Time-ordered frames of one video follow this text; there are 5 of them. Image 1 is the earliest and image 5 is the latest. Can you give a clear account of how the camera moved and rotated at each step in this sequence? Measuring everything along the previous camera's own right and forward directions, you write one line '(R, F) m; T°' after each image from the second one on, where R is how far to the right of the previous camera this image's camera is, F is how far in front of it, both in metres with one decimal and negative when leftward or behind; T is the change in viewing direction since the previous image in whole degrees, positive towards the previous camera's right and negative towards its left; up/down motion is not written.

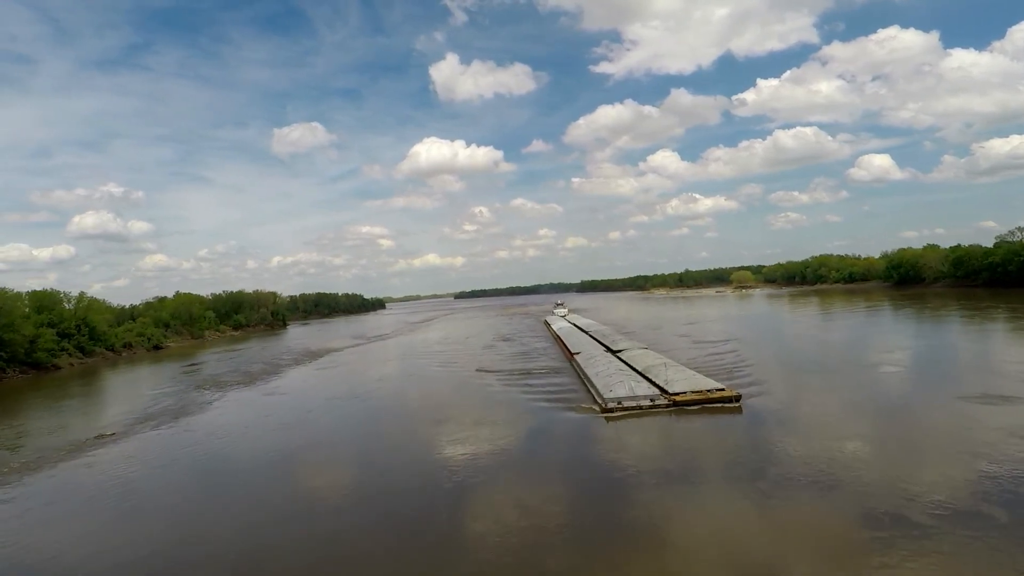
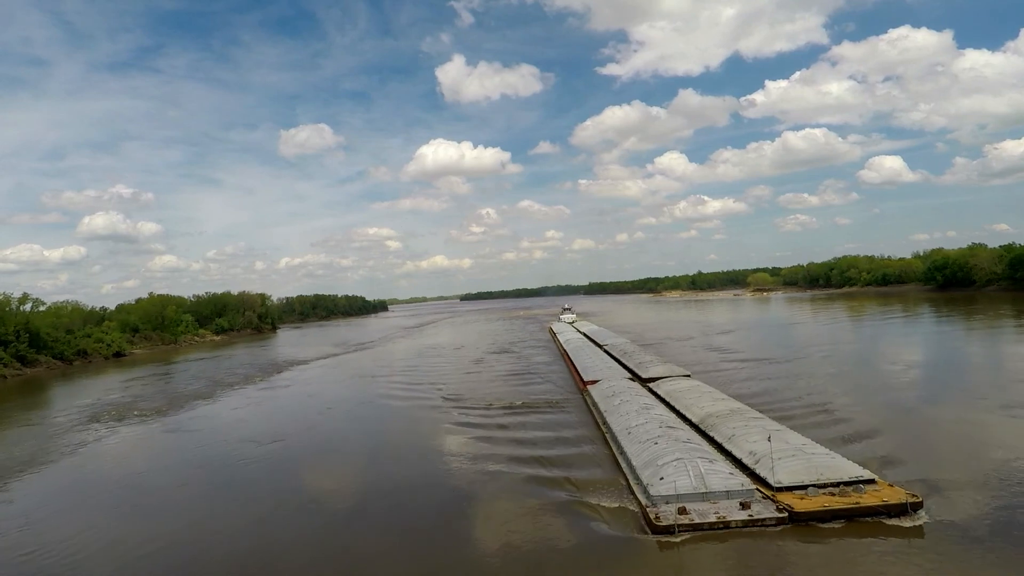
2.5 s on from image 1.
(+0.2, +2.3) m; -1°
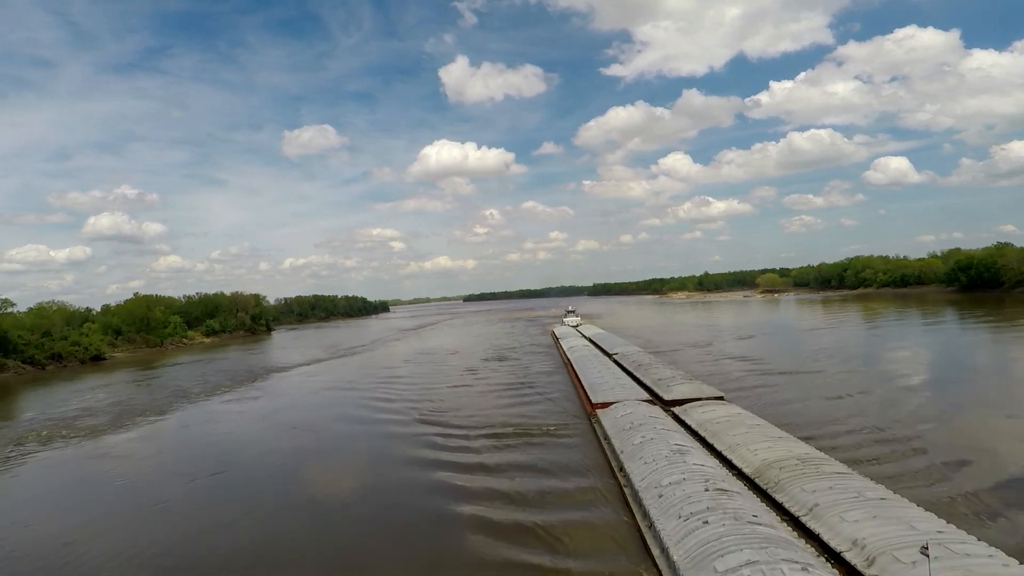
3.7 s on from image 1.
(+0.1, +1.1) m; 0°
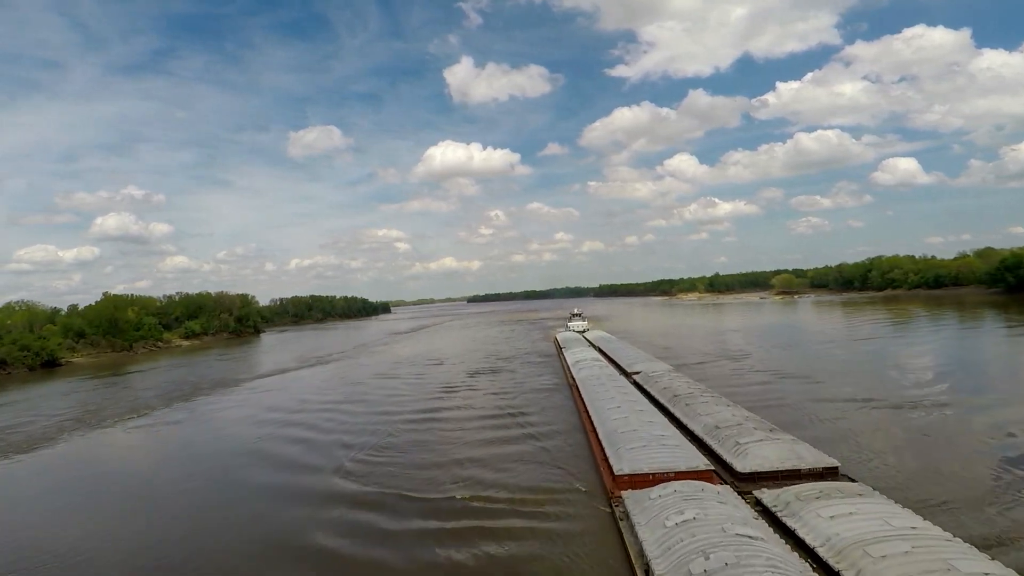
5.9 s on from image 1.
(+0.2, +1.9) m; -1°
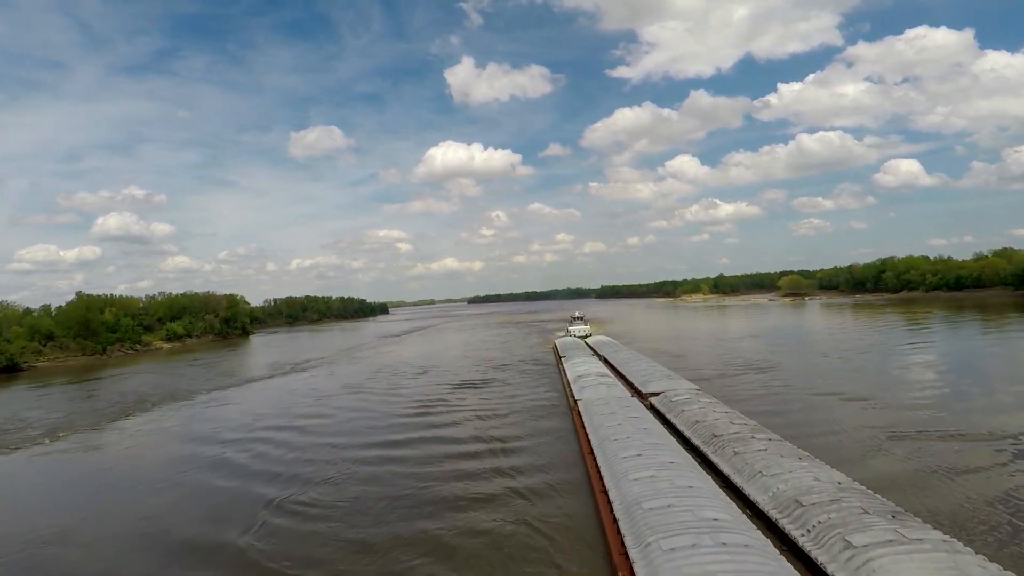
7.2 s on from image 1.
(+0.2, +1.2) m; 0°
